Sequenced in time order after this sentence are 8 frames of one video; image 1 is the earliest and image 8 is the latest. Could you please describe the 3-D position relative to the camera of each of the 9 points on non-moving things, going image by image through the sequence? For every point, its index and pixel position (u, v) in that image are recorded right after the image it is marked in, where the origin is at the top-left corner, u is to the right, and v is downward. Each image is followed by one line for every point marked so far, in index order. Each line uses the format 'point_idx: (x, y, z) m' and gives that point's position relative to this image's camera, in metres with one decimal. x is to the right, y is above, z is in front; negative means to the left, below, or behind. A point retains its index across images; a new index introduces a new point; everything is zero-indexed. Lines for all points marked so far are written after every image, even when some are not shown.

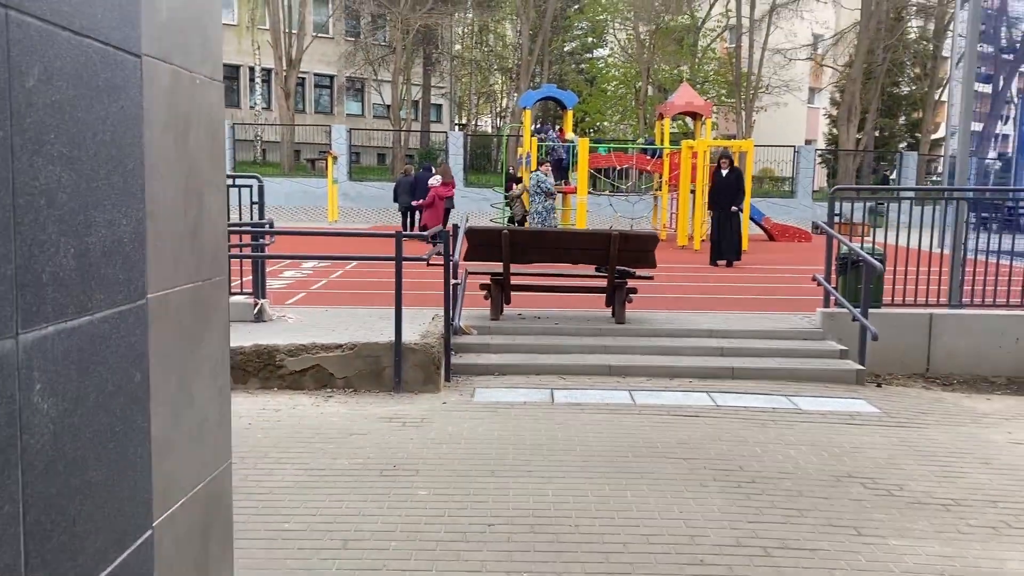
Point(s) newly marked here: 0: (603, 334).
0: (+0.8, -0.4, +7.7) m
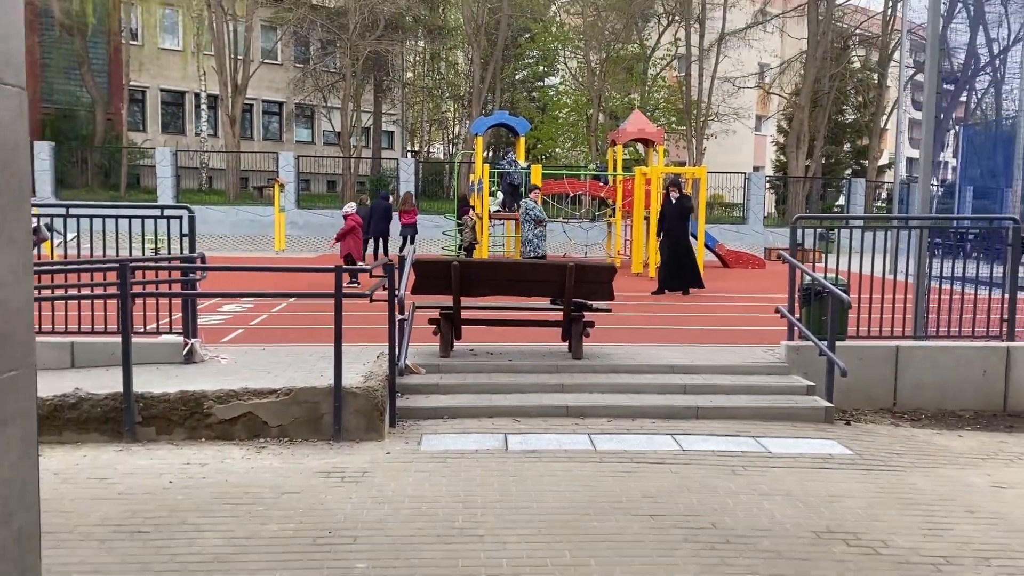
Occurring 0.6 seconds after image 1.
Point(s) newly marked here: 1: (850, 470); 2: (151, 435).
0: (+0.4, -0.7, +7.3) m
1: (+2.2, -1.2, +5.6) m
2: (-2.5, -1.0, +5.9) m
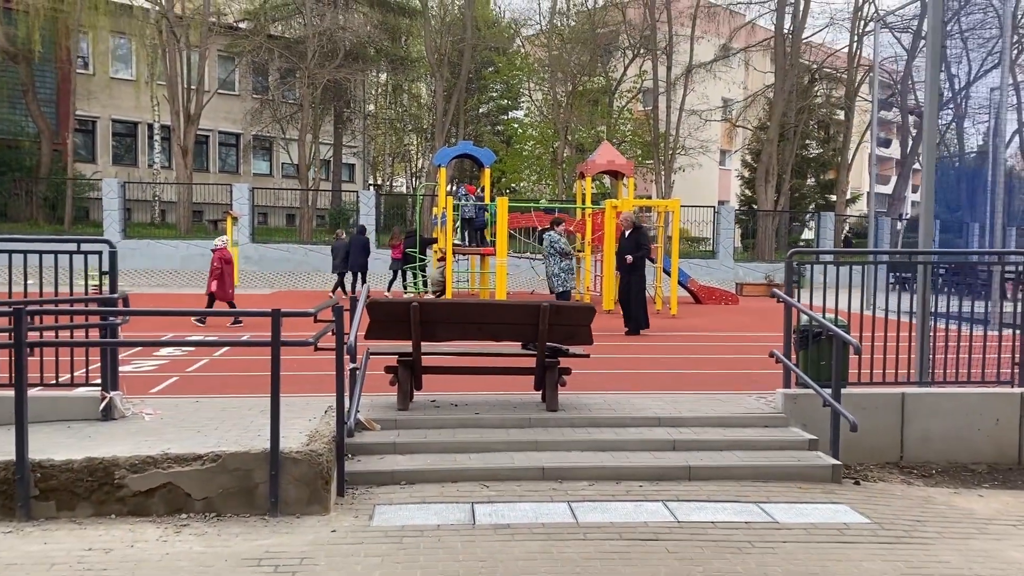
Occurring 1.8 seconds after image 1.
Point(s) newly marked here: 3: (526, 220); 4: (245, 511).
0: (+0.2, -1.0, +6.5) m
1: (+2.0, -1.4, +4.8) m
2: (-2.7, -1.3, +5.0) m
3: (+0.3, +1.4, +17.8) m
4: (-1.6, -1.3, +5.1) m
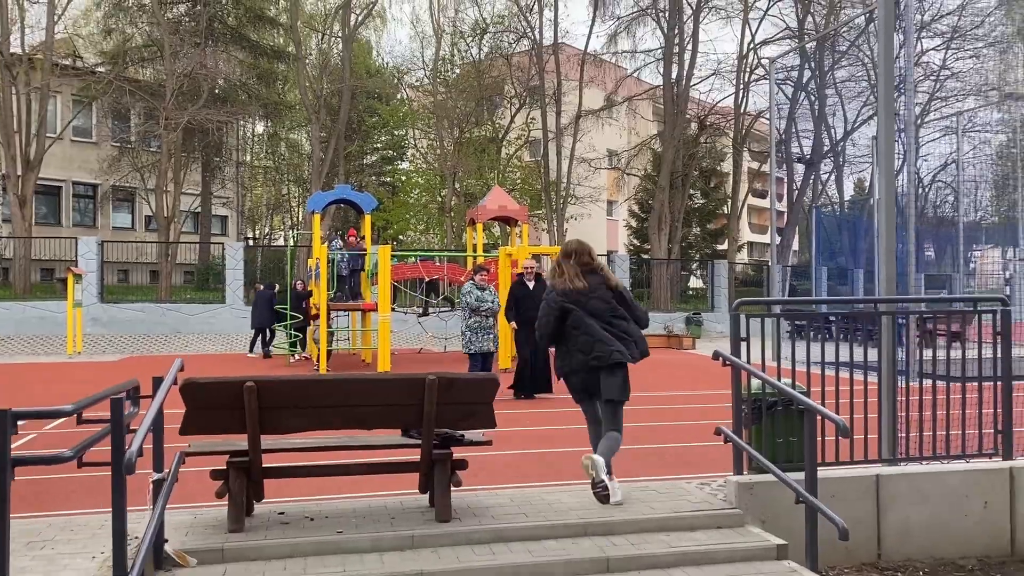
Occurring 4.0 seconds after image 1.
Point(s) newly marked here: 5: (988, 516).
0: (-0.5, -1.4, +4.7) m
1: (+1.5, -1.7, +3.4) m
2: (-3.1, -1.6, +2.9) m
3: (-1.9, +0.3, +16.2) m
4: (-2.1, -1.6, +3.1) m
5: (+3.1, -1.5, +5.7) m
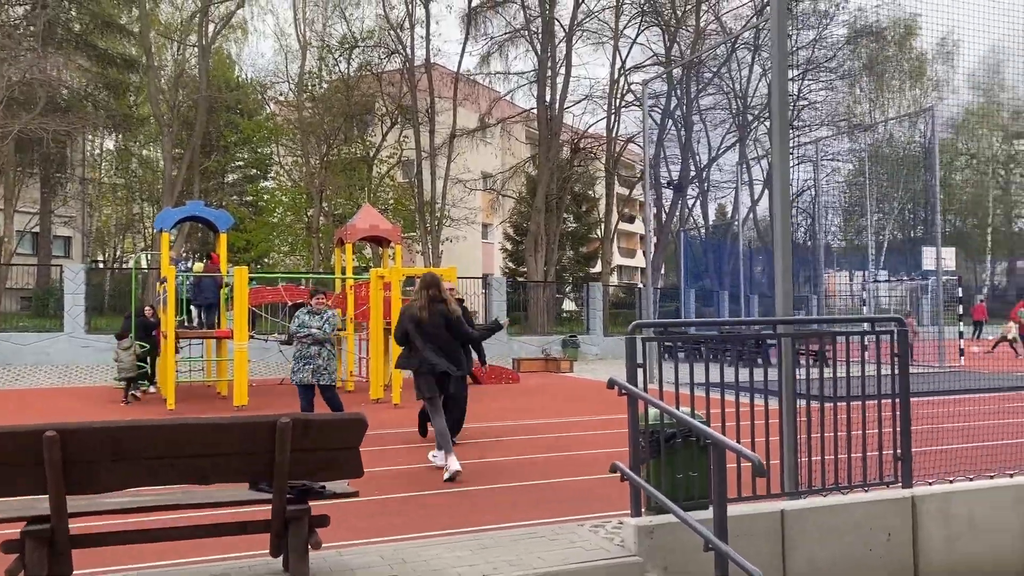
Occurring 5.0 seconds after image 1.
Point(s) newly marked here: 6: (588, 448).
0: (-1.1, -1.5, +3.9) m
1: (+1.1, -1.8, +2.8) m
2: (-3.4, -1.7, +1.7) m
3: (-4.1, -0.1, +15.1) m
4: (-2.4, -1.7, +2.1) m
5: (+2.4, -1.6, +5.4) m
6: (+0.8, -1.8, +9.3) m
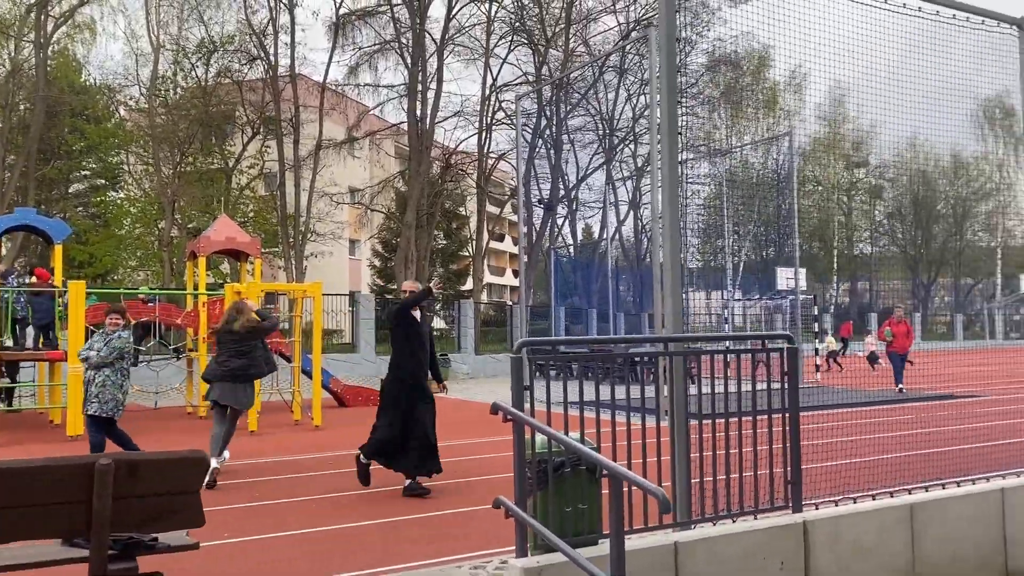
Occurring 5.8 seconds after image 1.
0: (-1.6, -1.6, +3.2) m
1: (+0.8, -1.8, +2.4) m
2: (-3.5, -1.7, +0.6) m
3: (-6.3, -0.4, +13.7) m
4: (-2.6, -1.7, +1.2) m
5: (+1.6, -1.7, +5.1) m
6: (-0.5, -1.9, +8.7) m
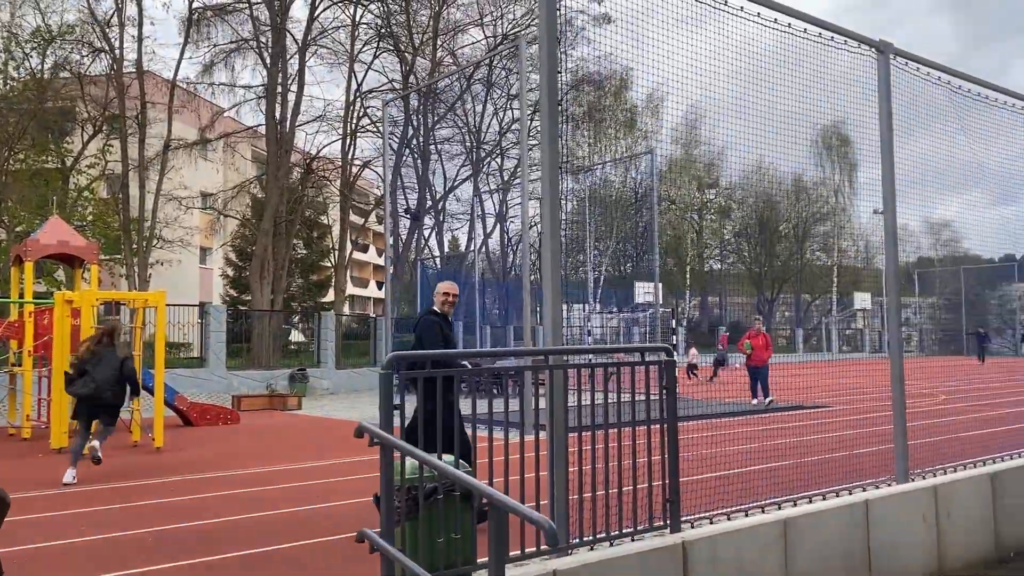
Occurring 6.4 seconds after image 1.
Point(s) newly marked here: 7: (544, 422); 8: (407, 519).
0: (-2.0, -1.6, +2.5) m
1: (+0.5, -1.8, +2.1) m
2: (-3.5, -1.6, -0.4) m
3: (-8.3, -0.5, +12.2) m
4: (-2.7, -1.7, +0.3) m
5: (+0.9, -1.8, +4.9) m
6: (-1.8, -2.0, +8.1) m
7: (+0.2, -0.8, +5.1) m
8: (-0.5, -1.1, +4.2) m
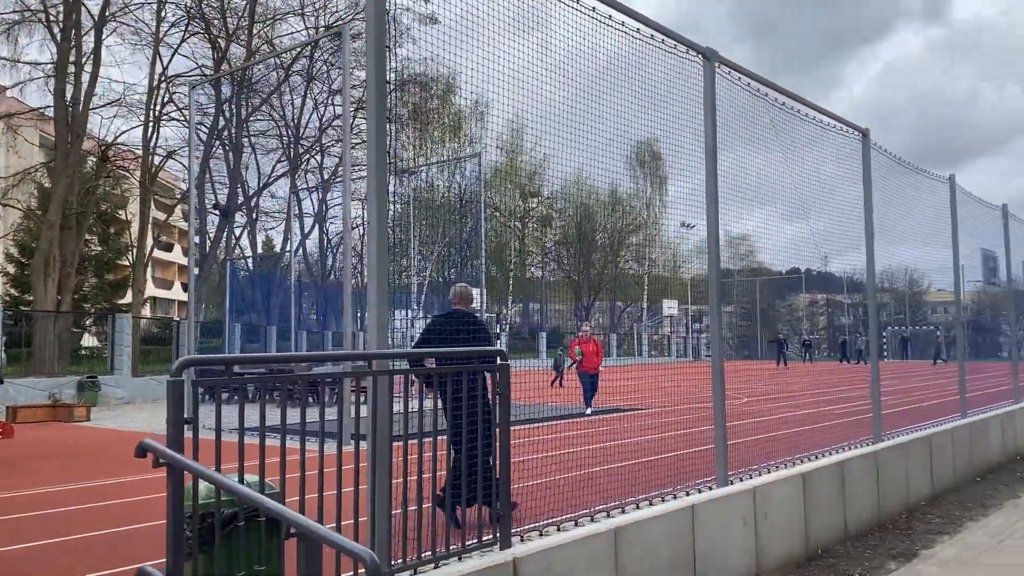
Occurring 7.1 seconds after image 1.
0: (-2.4, -1.5, +1.6) m
1: (+0.1, -1.8, +1.8) m
2: (-3.3, -1.5, -1.5) m
3: (-10.5, -0.4, +9.8) m
4: (-2.6, -1.6, -0.7) m
5: (-0.1, -1.8, +4.6) m
6: (-3.4, -2.0, +7.2) m
7: (-0.8, -0.8, +4.6) m
8: (-1.3, -1.1, +3.6) m
